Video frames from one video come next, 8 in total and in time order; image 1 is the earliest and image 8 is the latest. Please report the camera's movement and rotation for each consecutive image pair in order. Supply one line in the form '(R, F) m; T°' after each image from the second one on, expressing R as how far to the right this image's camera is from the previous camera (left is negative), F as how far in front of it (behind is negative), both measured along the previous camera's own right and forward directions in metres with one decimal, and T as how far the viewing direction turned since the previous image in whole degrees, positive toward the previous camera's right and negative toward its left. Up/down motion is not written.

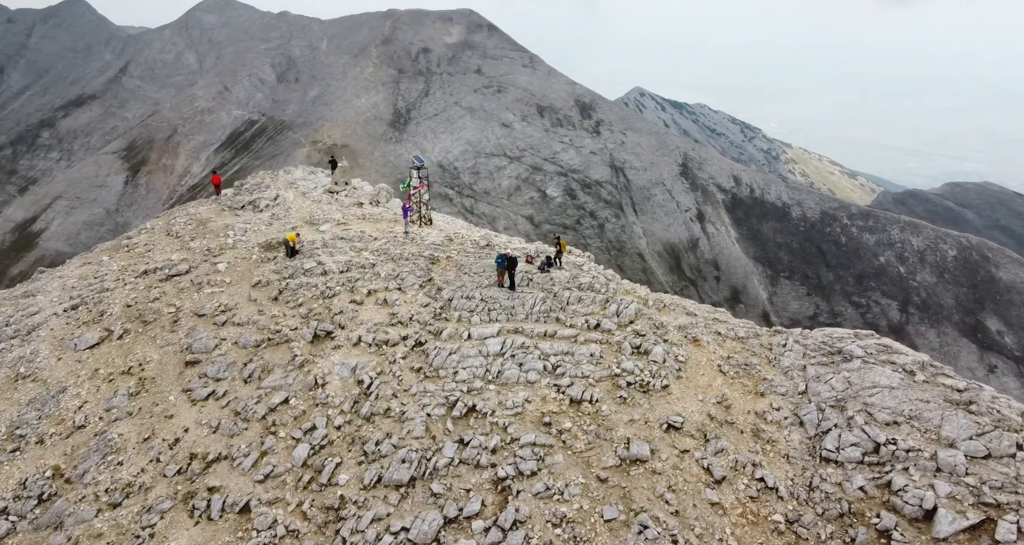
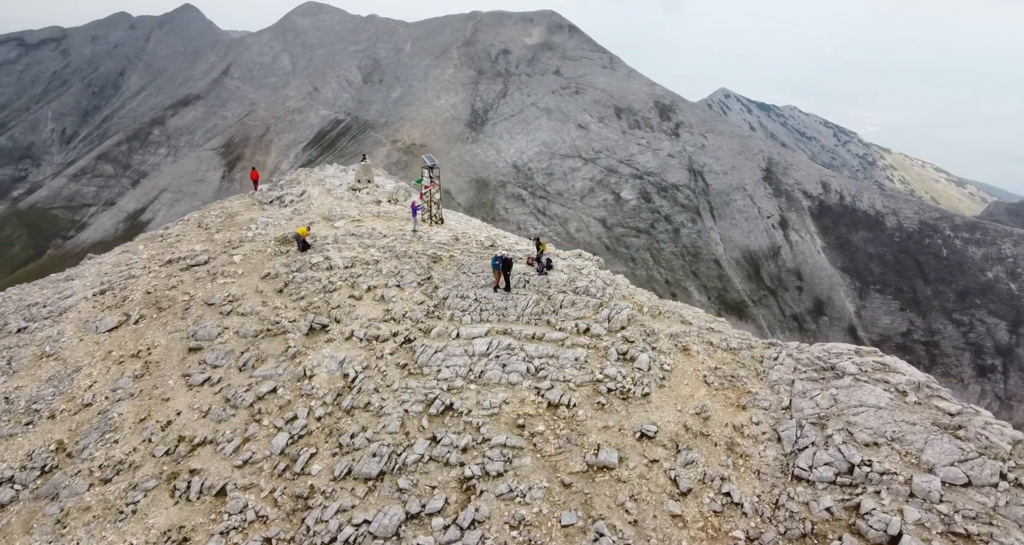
(+1.1, +0.1) m; -3°
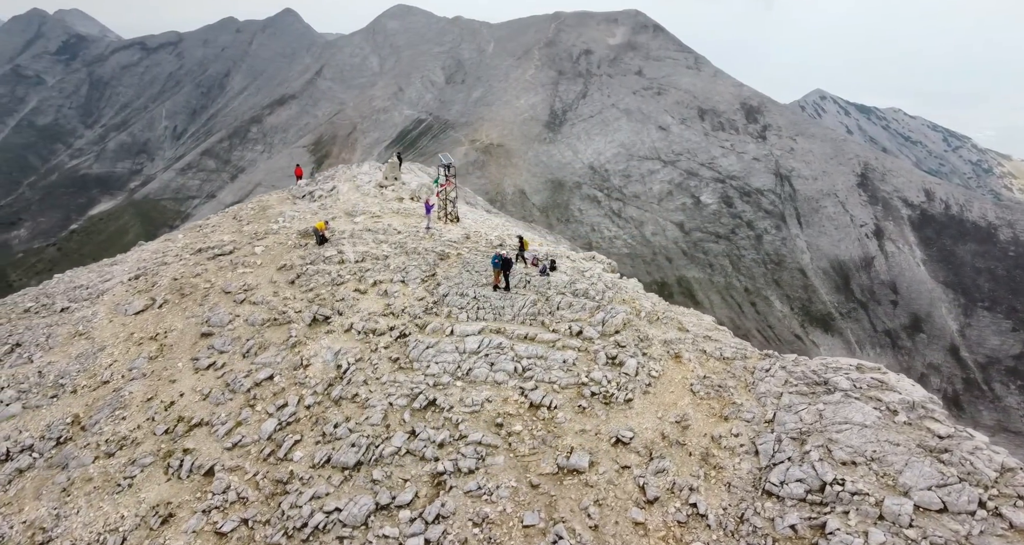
(+1.1, 0.0) m; -4°
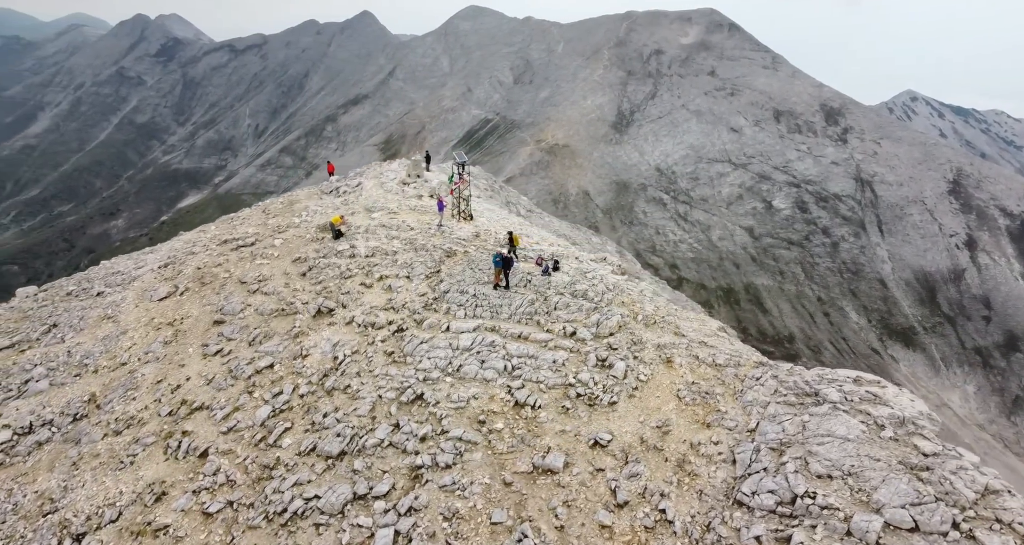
(+0.9, 0.0) m; -3°
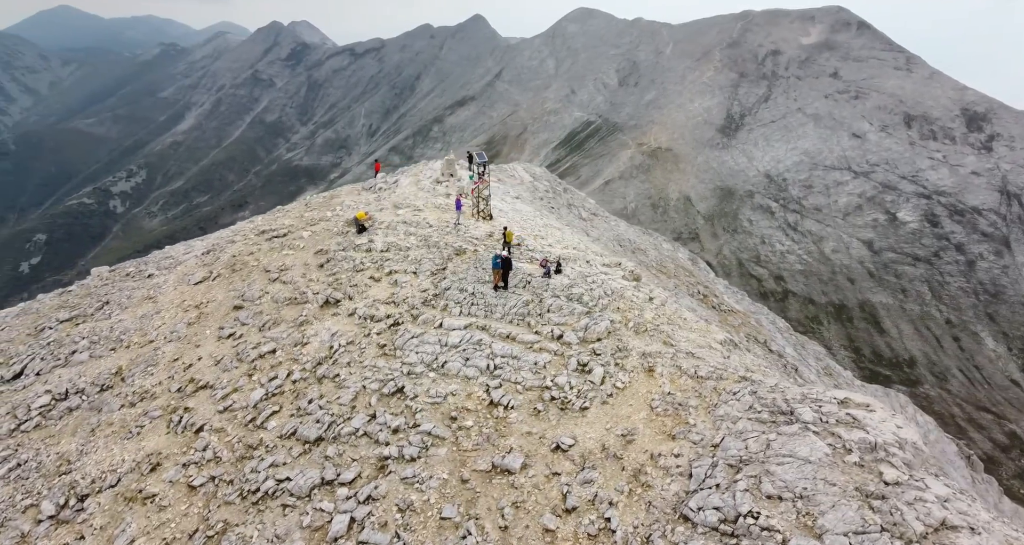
(+1.5, -0.1) m; -5°
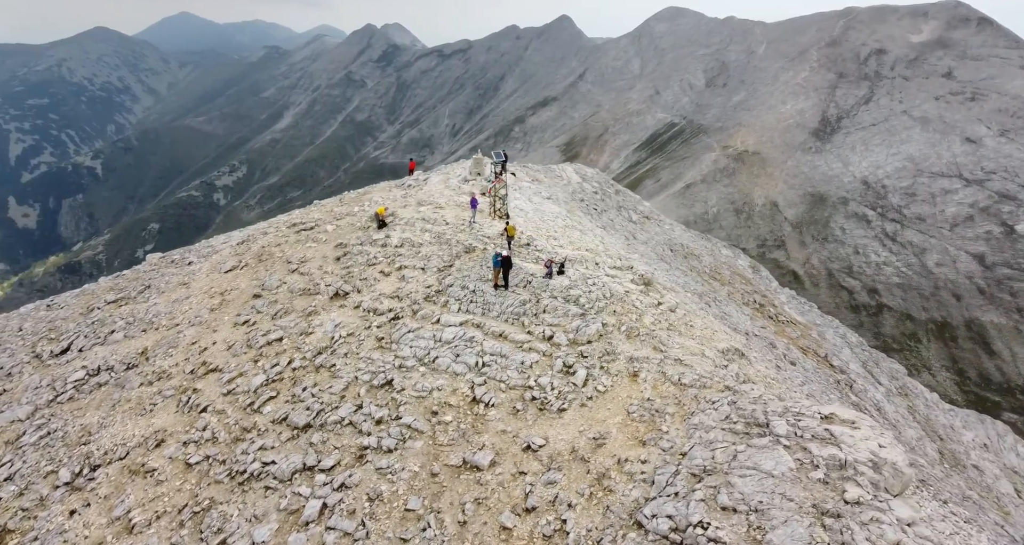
(+1.2, -0.1) m; -4°
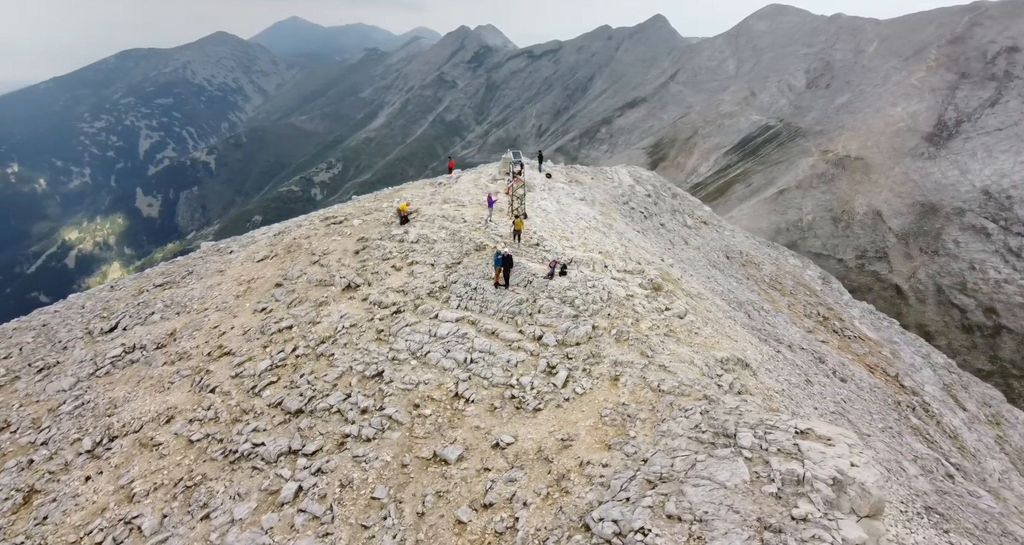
(+1.4, -0.2) m; -5°
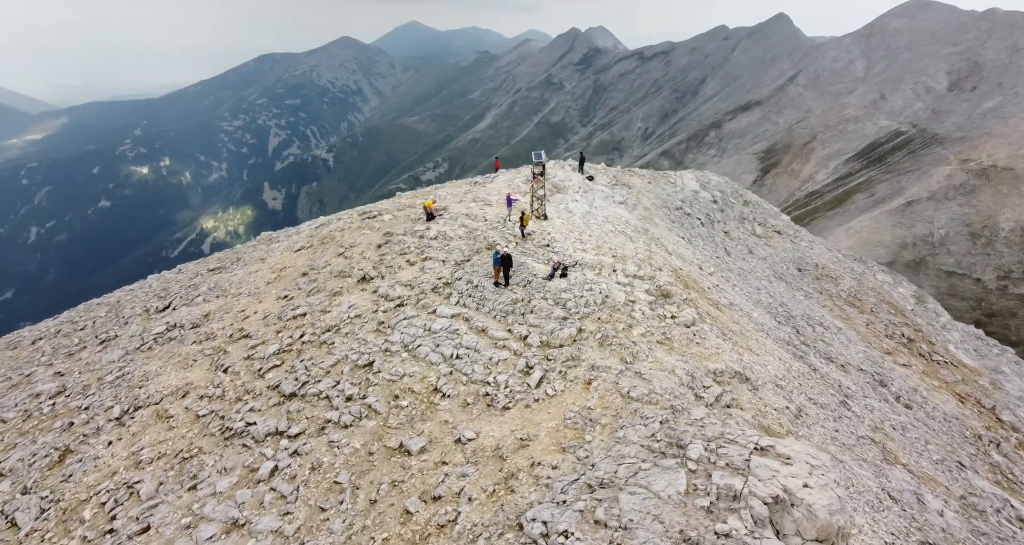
(+1.8, -0.2) m; -6°
